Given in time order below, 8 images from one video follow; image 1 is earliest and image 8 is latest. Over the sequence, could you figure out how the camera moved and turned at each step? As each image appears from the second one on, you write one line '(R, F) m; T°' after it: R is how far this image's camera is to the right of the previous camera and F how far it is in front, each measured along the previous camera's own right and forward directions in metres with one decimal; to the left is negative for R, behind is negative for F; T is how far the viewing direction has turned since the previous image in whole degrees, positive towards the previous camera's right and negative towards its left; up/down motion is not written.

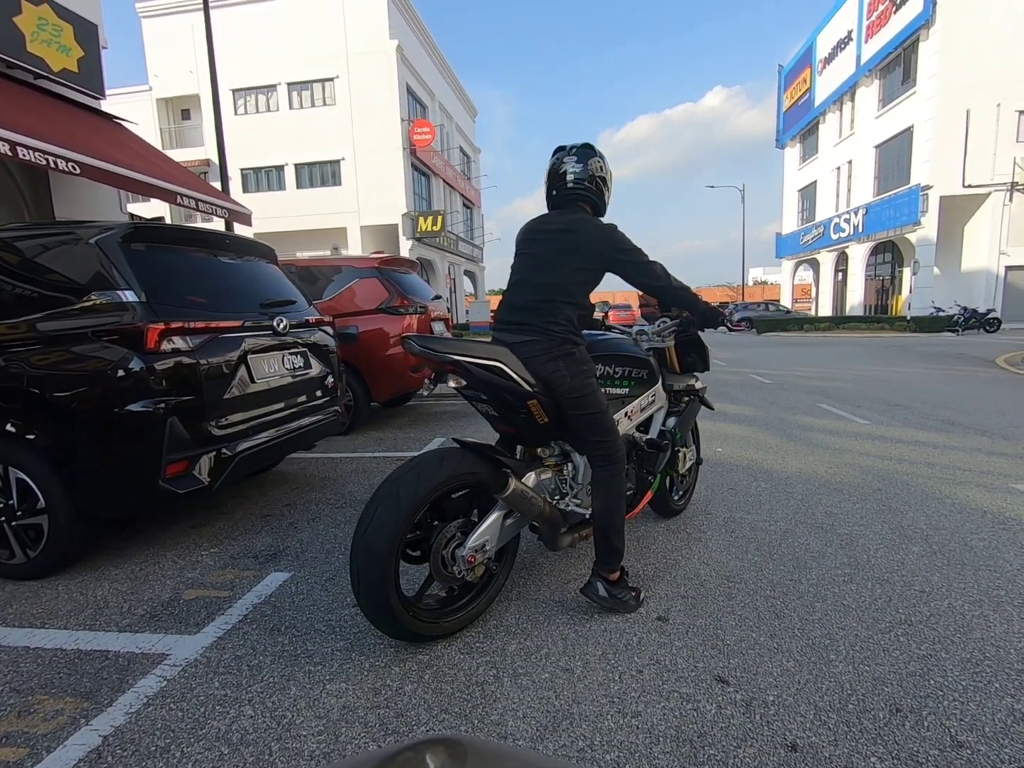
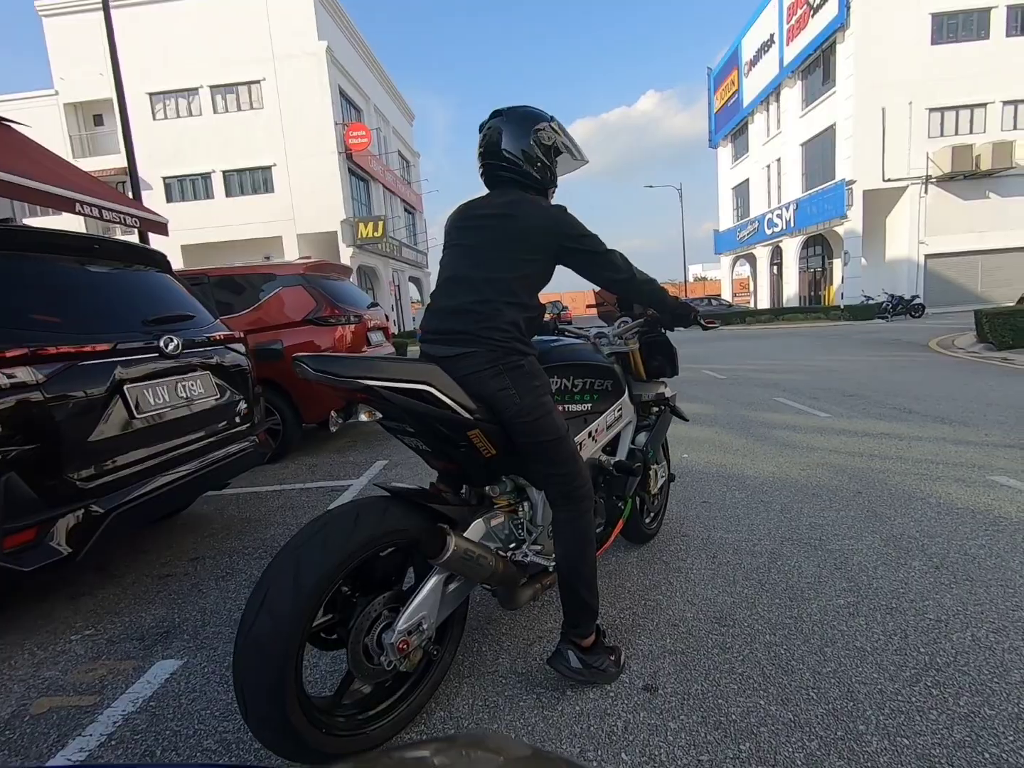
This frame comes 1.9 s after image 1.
(+0.1, +0.5) m; +5°
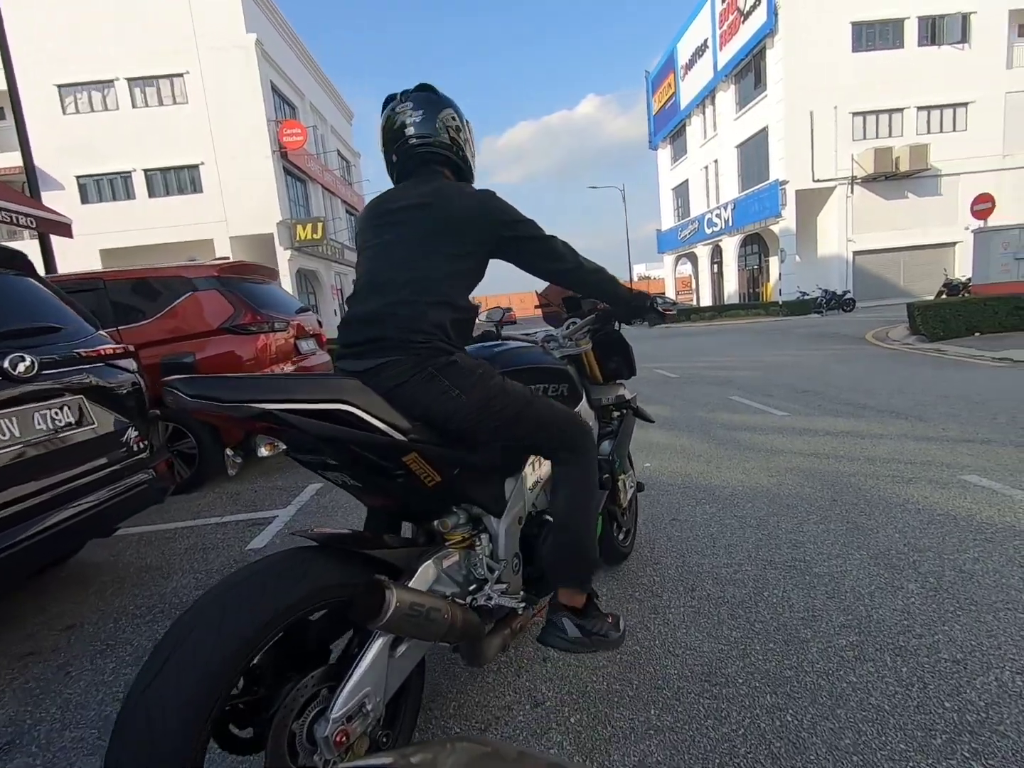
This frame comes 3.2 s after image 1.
(0.0, +0.4) m; +5°
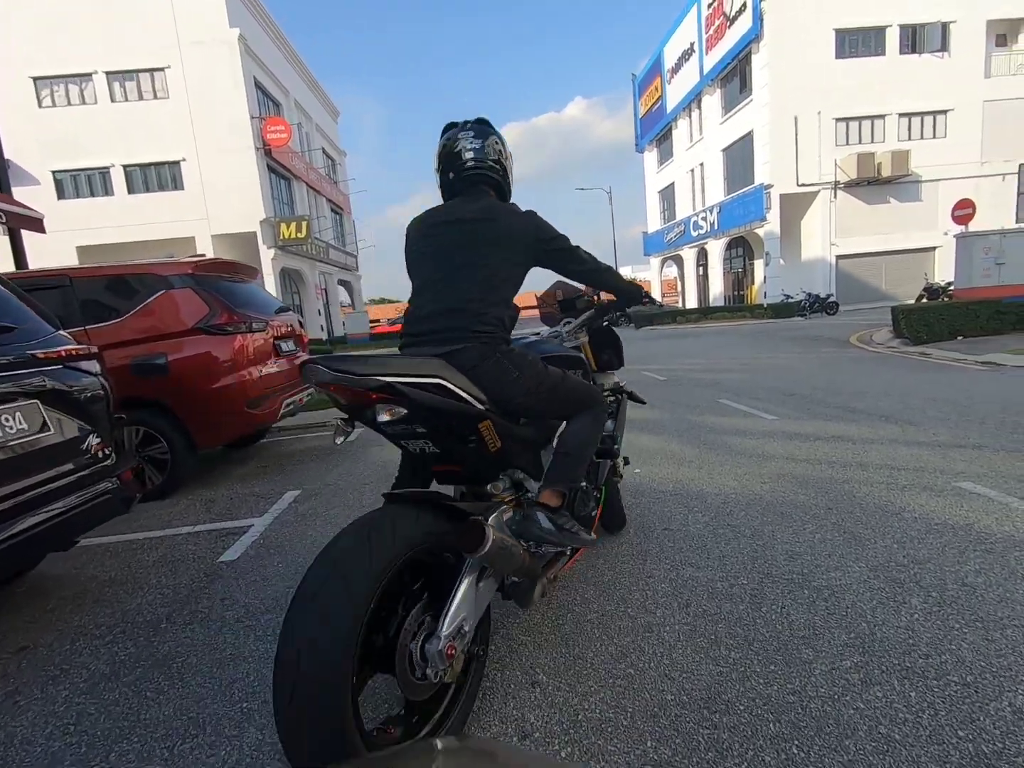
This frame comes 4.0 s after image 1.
(0.0, +0.1) m; +1°
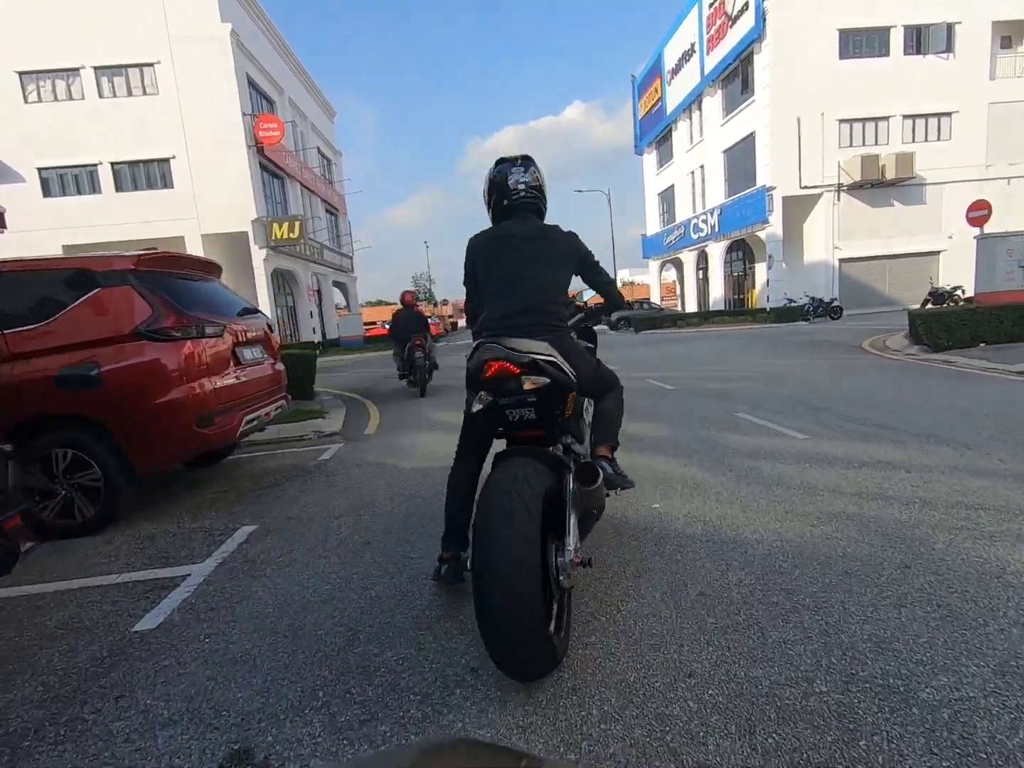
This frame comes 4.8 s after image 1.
(0.0, +0.7) m; 0°
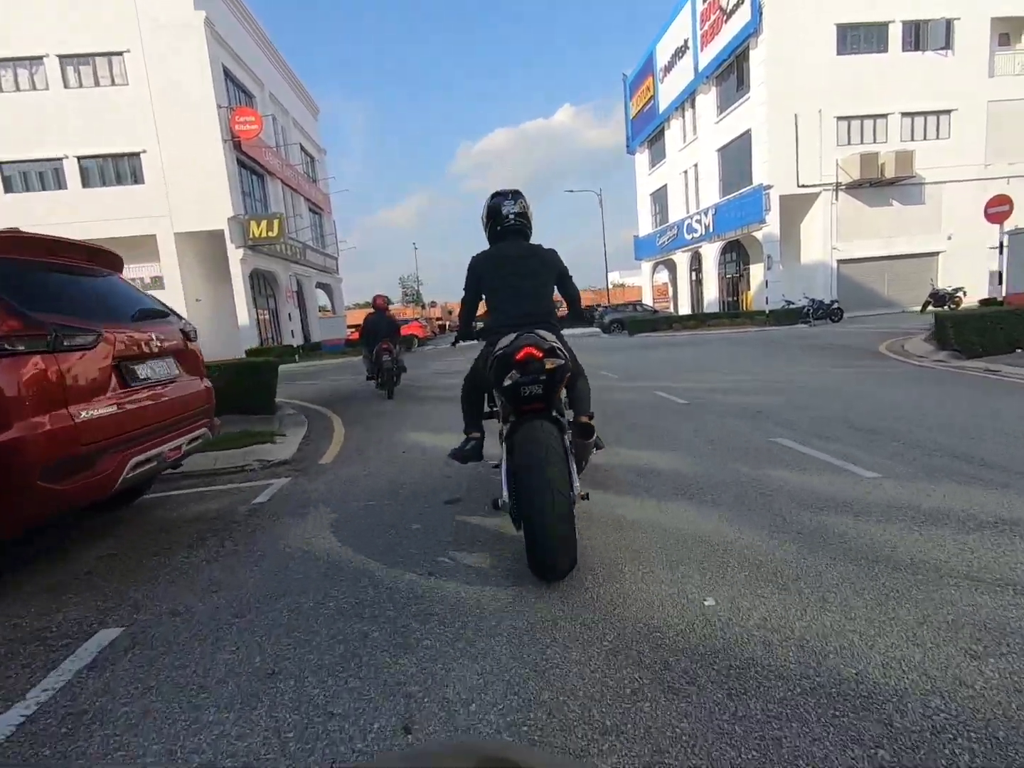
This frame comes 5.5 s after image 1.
(0.0, +1.2) m; +1°
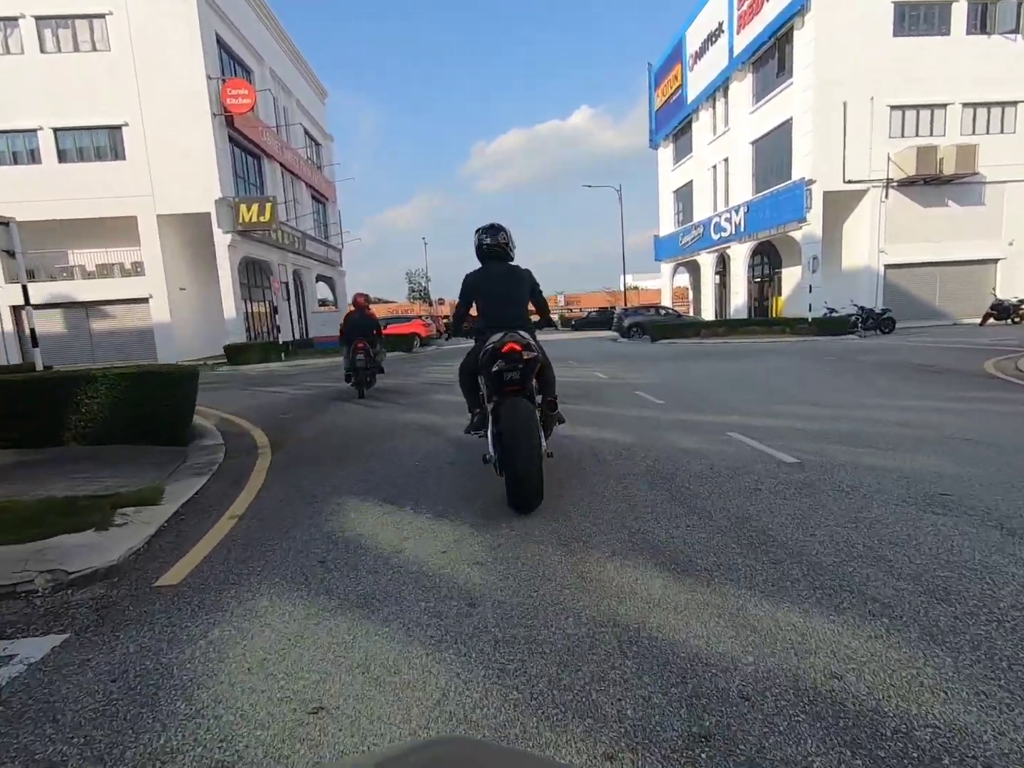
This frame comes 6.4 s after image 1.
(0.0, +2.7) m; -1°
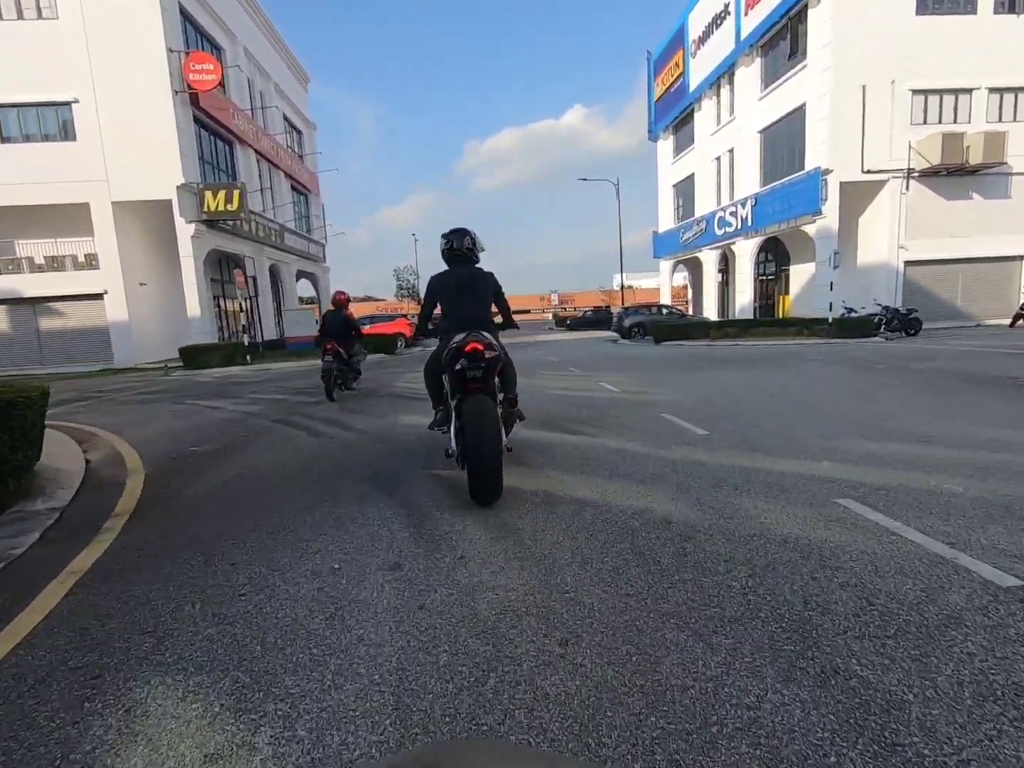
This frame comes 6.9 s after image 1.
(0.0, +2.2) m; +1°
